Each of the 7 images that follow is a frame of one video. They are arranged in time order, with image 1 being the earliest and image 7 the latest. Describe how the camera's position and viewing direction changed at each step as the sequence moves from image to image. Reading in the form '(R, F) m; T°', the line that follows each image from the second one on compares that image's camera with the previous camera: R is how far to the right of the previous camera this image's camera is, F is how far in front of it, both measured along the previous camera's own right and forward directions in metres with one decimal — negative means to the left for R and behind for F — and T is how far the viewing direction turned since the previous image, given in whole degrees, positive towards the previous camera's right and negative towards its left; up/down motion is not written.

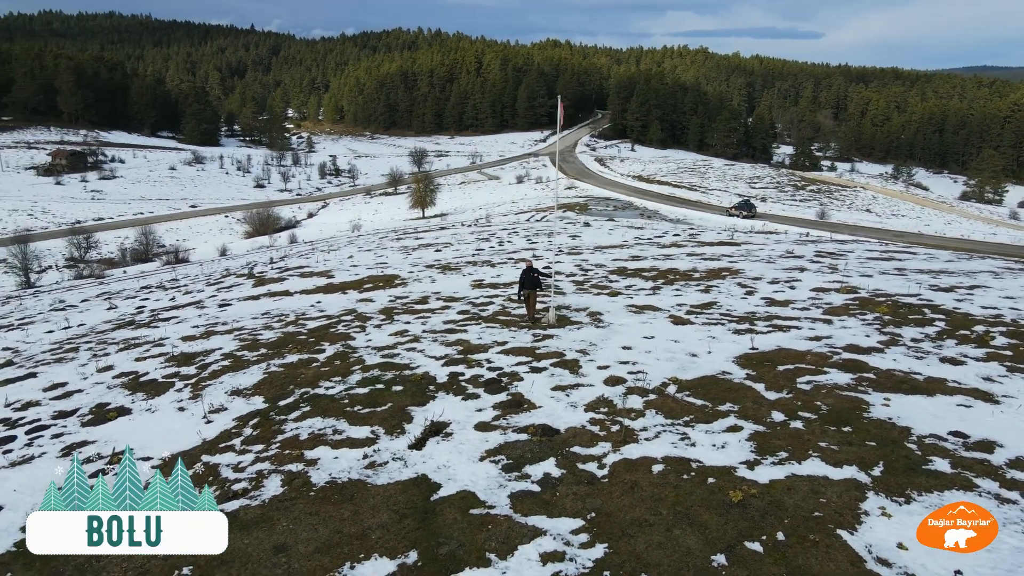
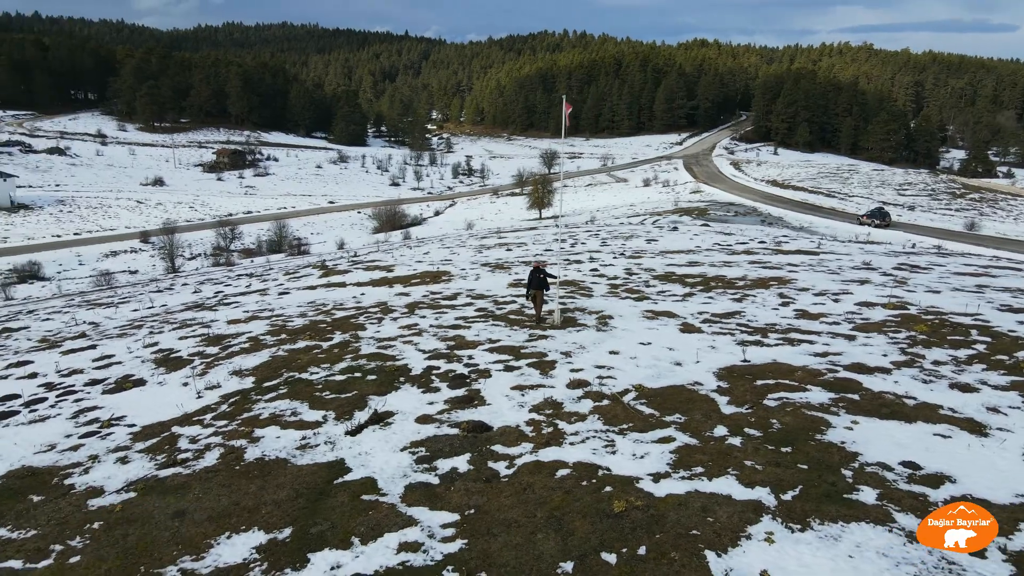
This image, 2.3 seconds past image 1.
(+2.3, +0.1) m; -10°
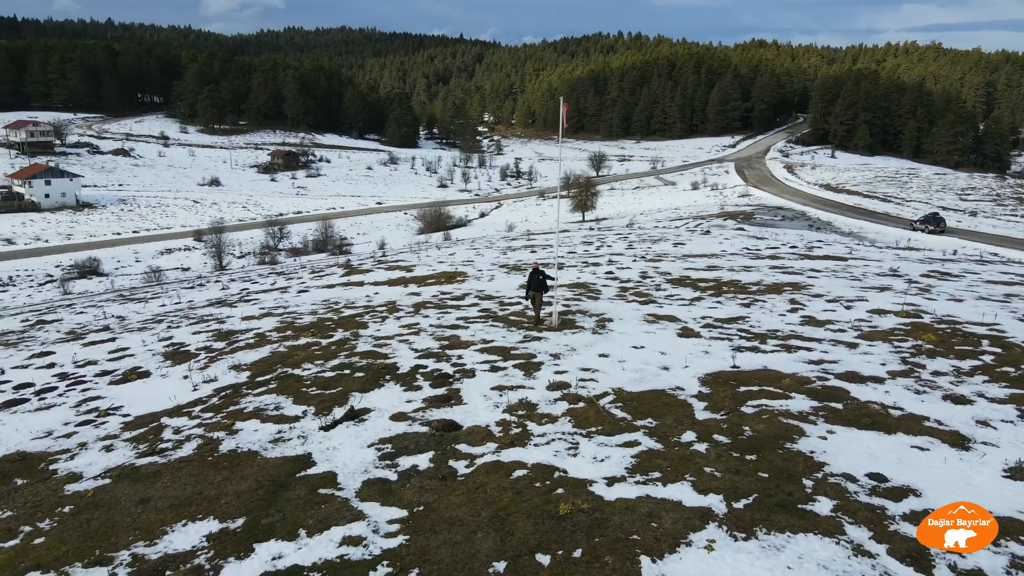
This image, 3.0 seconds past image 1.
(+0.9, 0.0) m; -4°
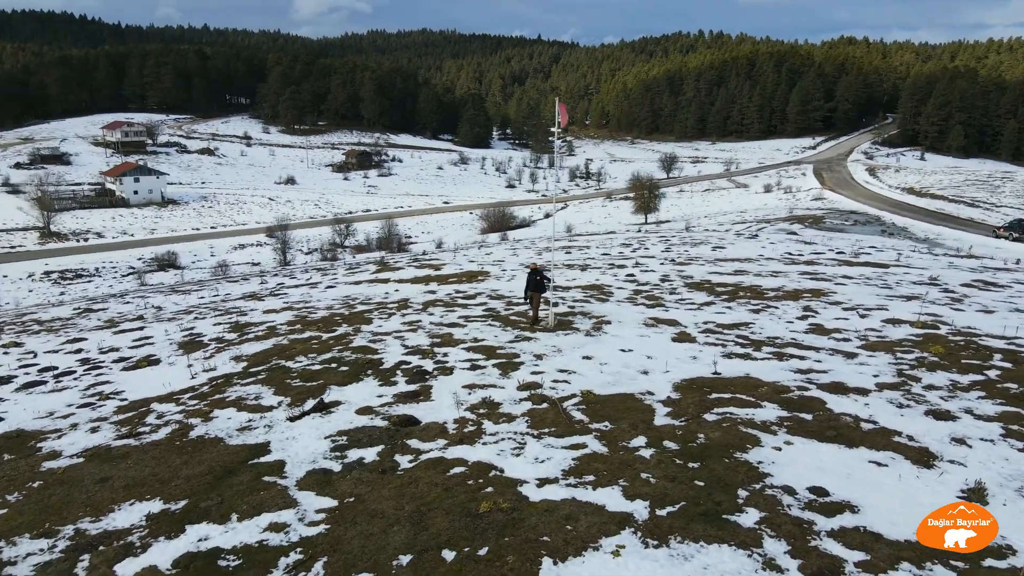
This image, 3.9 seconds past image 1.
(+1.4, 0.0) m; -5°
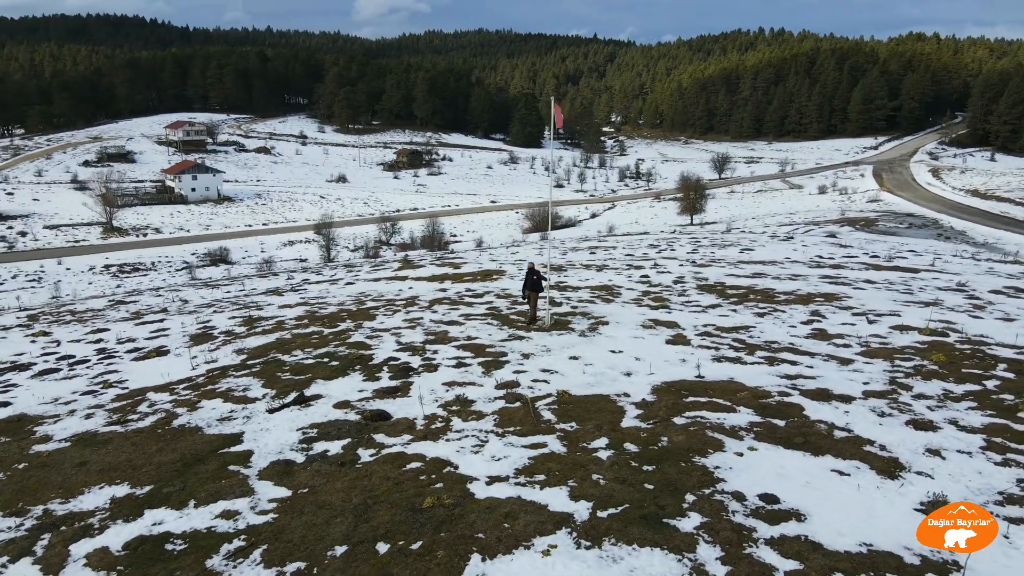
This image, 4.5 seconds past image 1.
(+1.0, 0.0) m; -4°
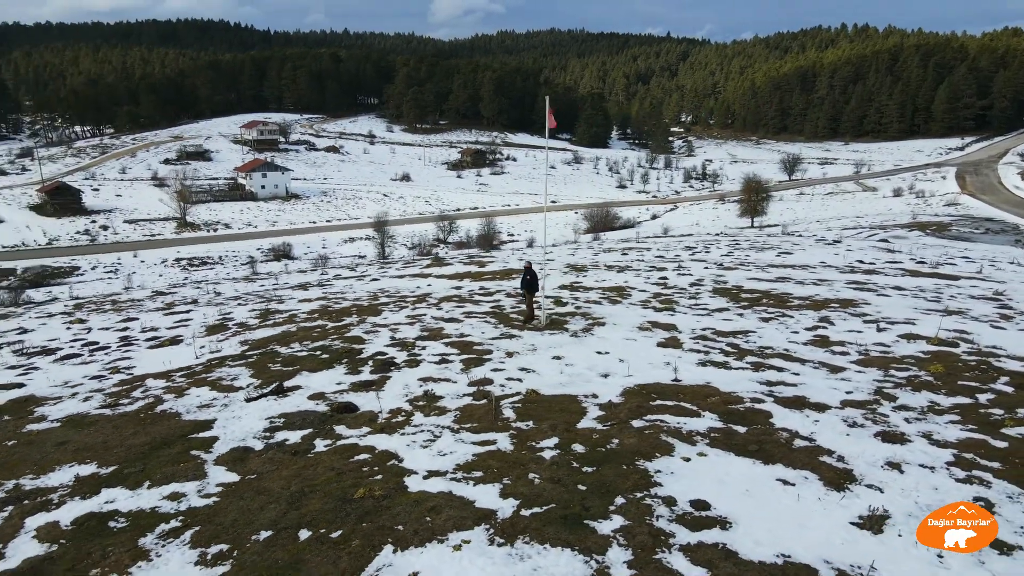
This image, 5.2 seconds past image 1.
(+1.3, 0.0) m; -5°
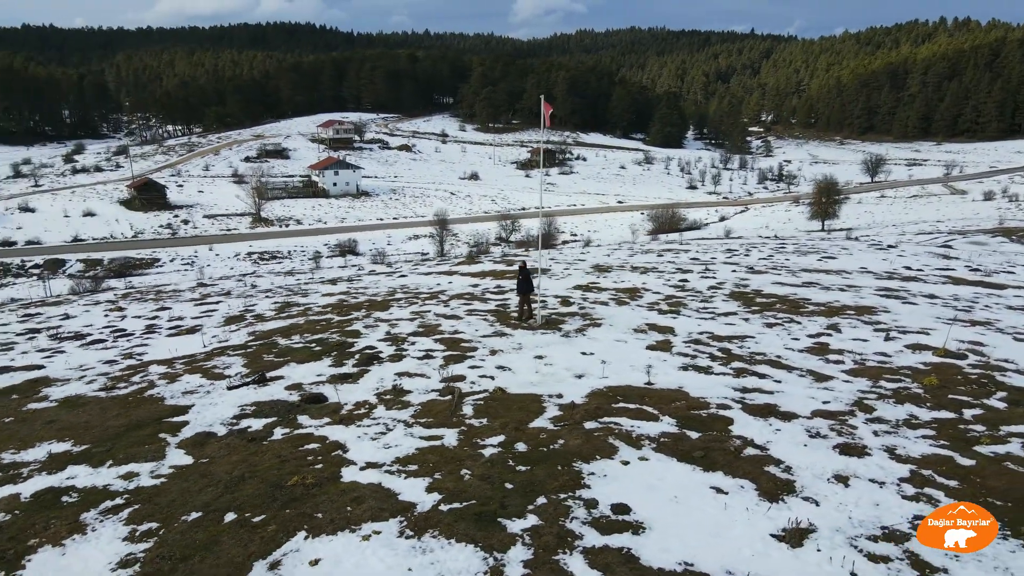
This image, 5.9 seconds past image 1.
(+1.4, 0.0) m; -5°
